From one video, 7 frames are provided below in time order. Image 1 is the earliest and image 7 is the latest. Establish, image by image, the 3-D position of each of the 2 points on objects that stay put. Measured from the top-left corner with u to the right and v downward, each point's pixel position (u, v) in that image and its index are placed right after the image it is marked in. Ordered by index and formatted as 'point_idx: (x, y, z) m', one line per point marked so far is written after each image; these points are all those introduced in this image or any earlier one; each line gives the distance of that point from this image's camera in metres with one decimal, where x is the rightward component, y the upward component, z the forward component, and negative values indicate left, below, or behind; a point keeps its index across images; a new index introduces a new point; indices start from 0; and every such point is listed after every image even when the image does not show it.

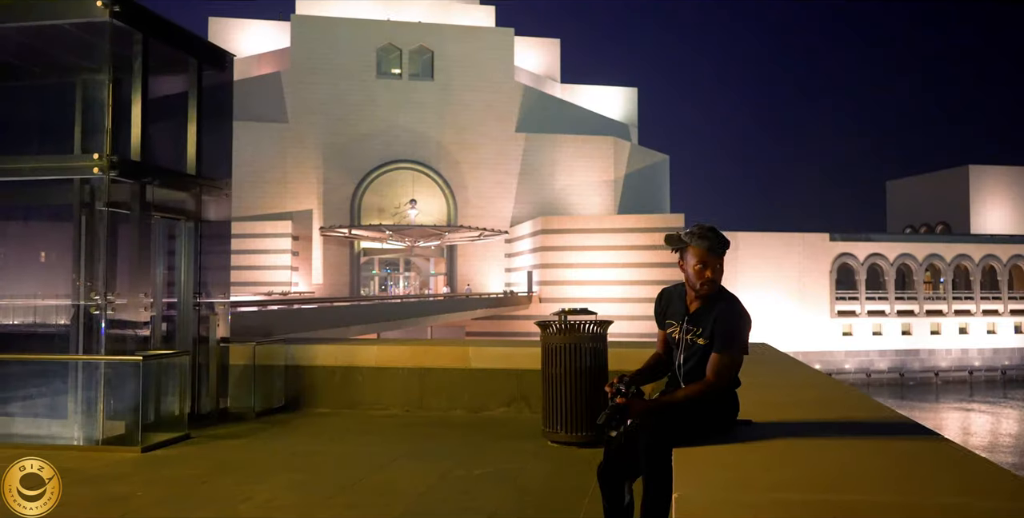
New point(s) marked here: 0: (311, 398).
0: (-2.4, -1.7, +9.3) m
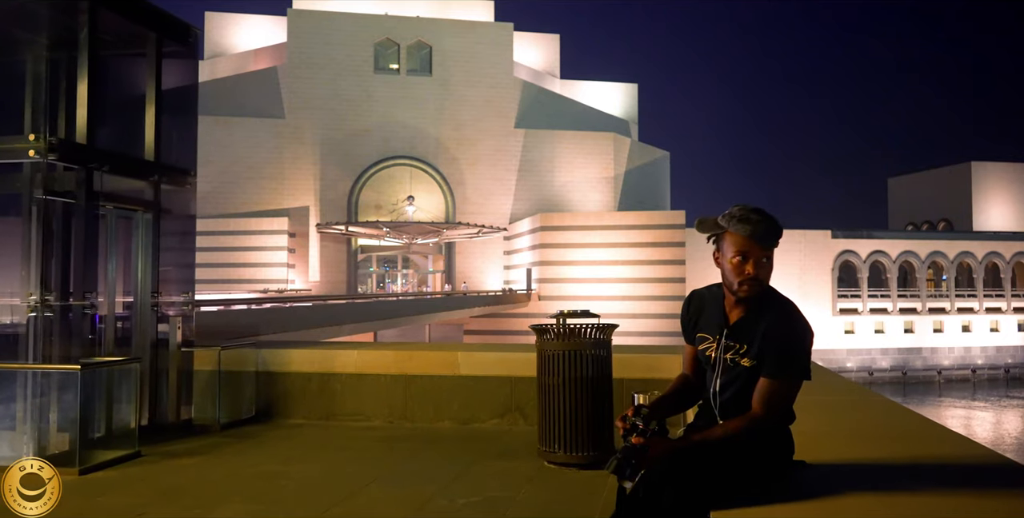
0: (-2.5, -1.6, +8.5) m
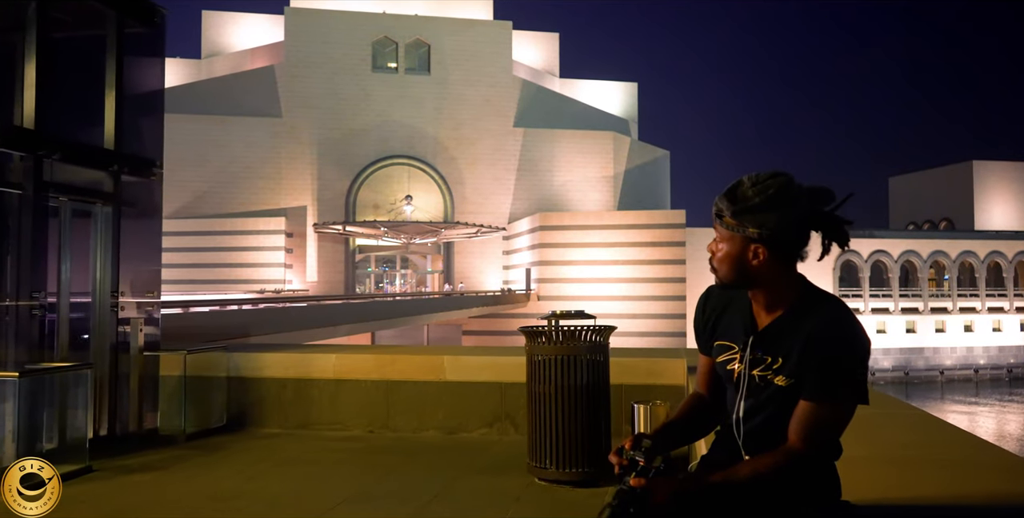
0: (-2.6, -1.6, +7.9) m
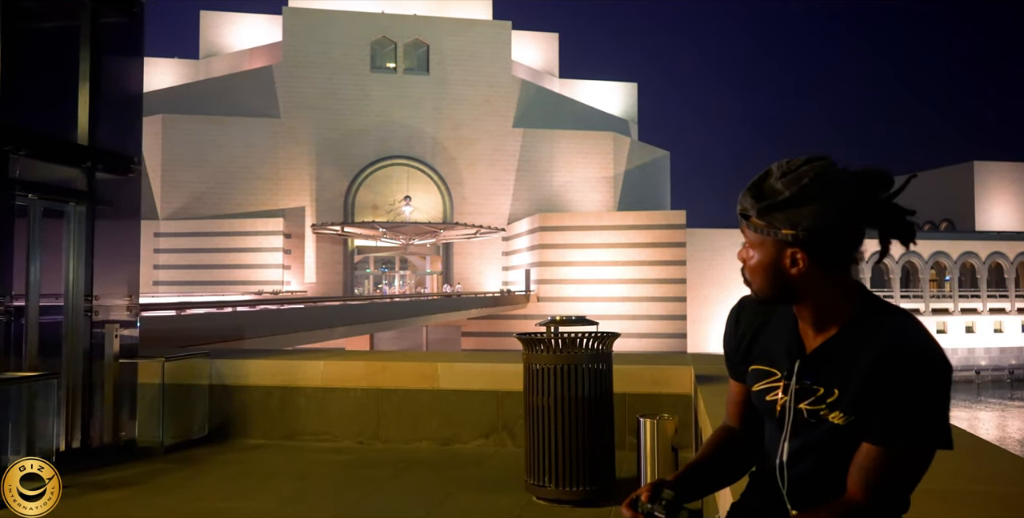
0: (-2.6, -1.6, +7.5) m
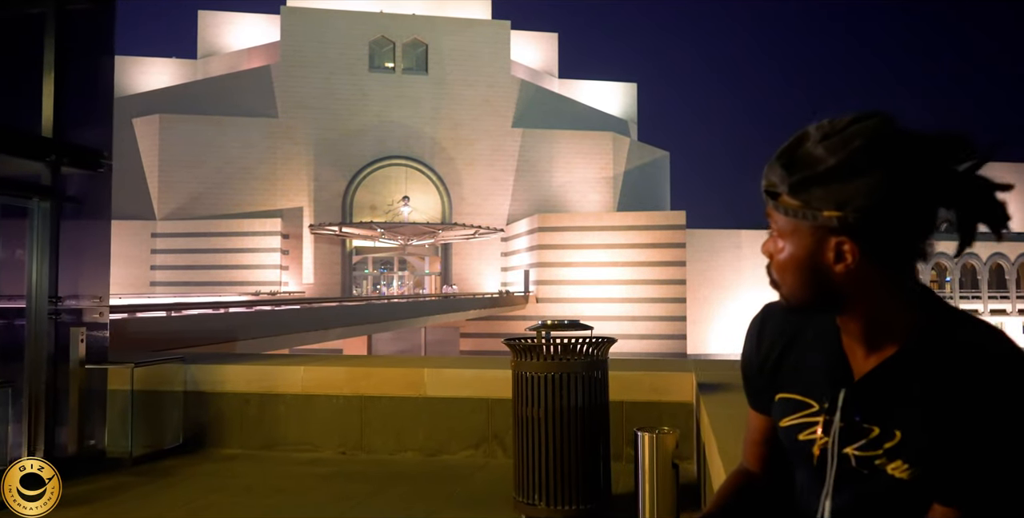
0: (-2.7, -1.6, +7.1) m
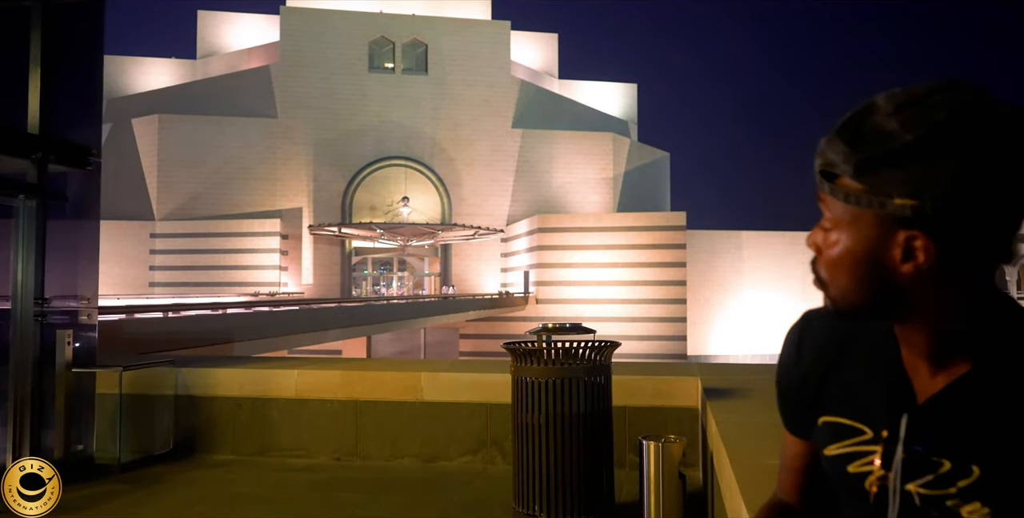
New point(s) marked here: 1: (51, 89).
0: (-2.7, -1.6, +6.9) m
1: (-3.9, +1.4, +6.6) m
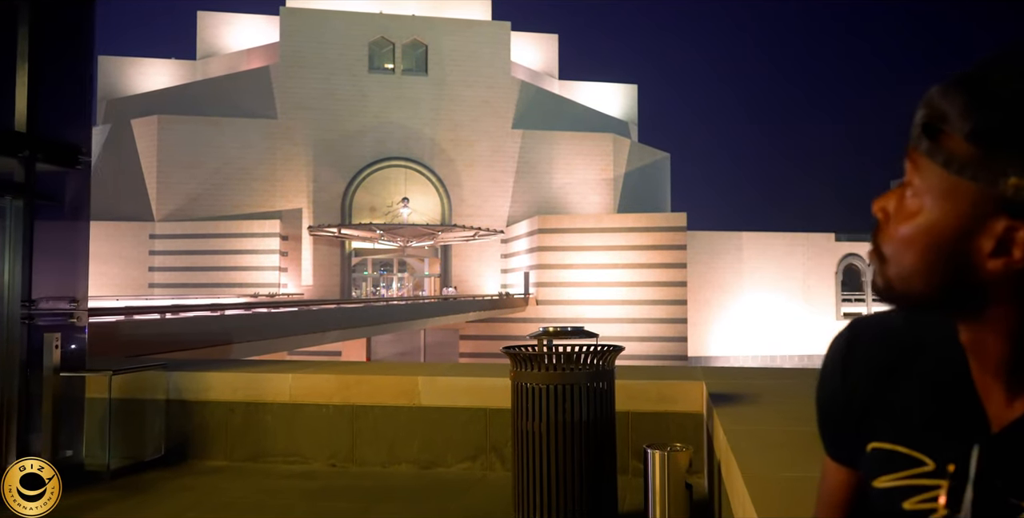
0: (-2.7, -1.6, +6.7) m
1: (-3.9, +1.4, +6.4) m
